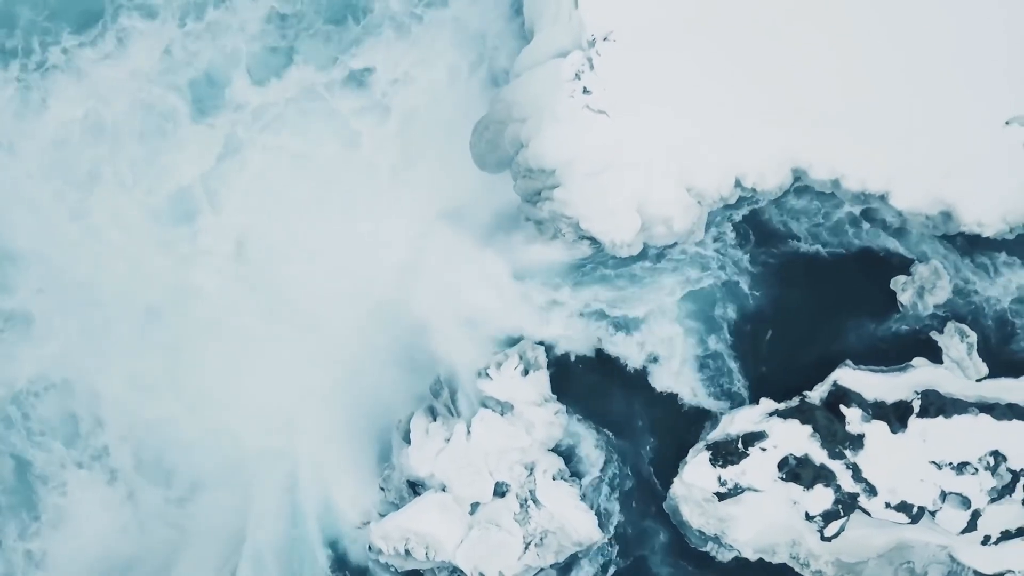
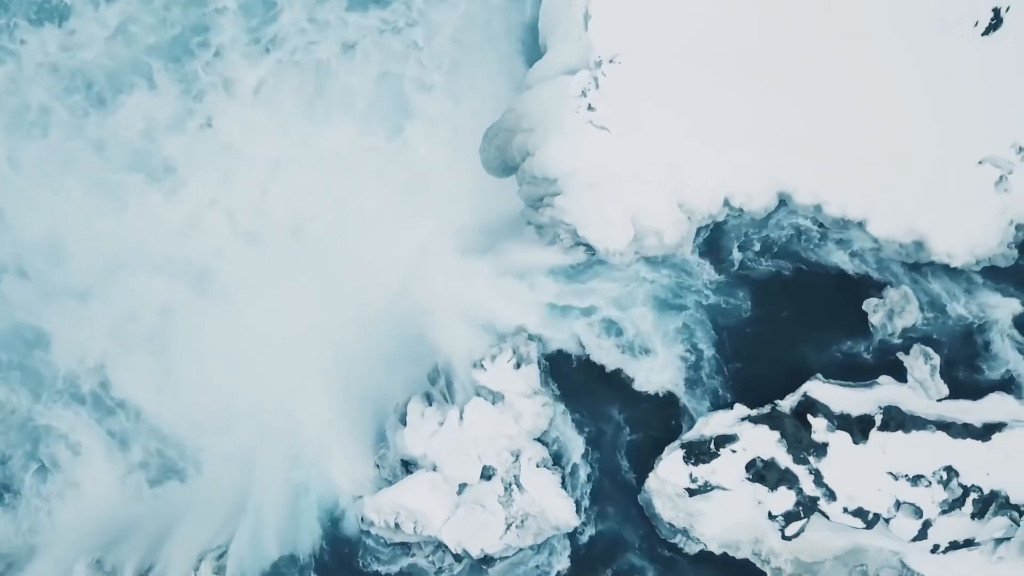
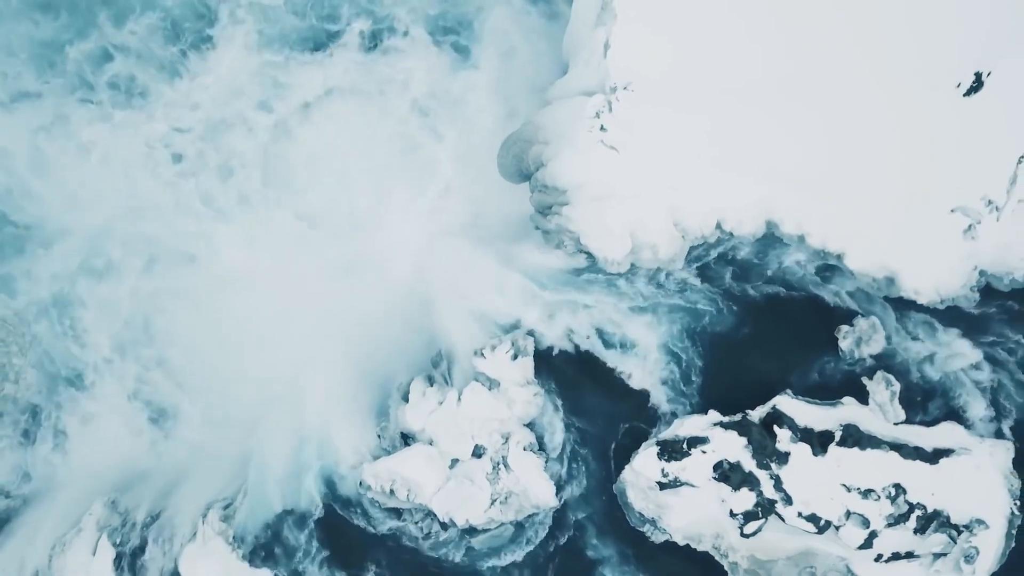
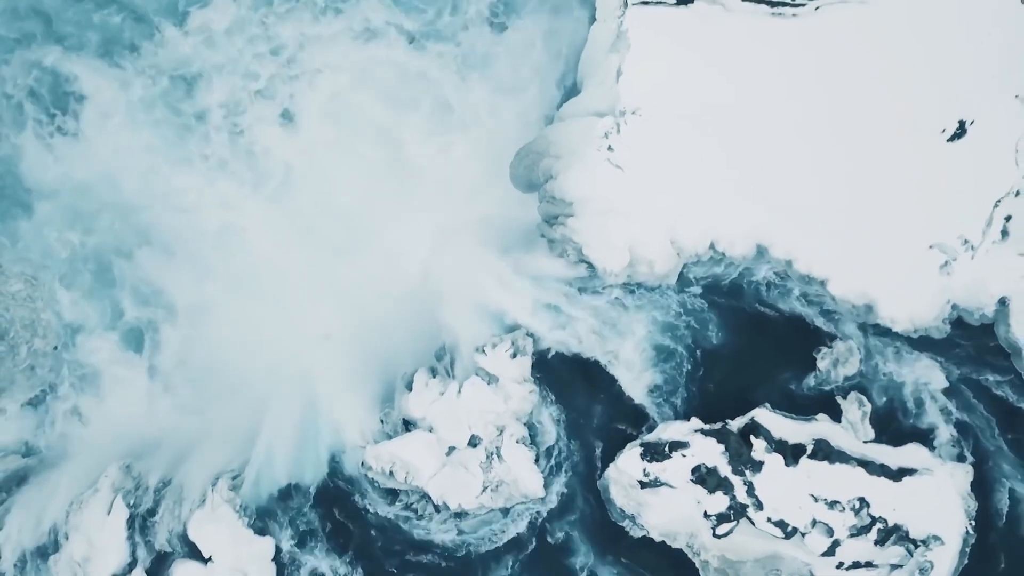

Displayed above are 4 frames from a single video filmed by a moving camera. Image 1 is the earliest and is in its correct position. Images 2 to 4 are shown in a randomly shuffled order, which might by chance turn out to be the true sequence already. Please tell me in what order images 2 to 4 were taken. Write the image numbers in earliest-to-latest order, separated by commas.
2, 3, 4
